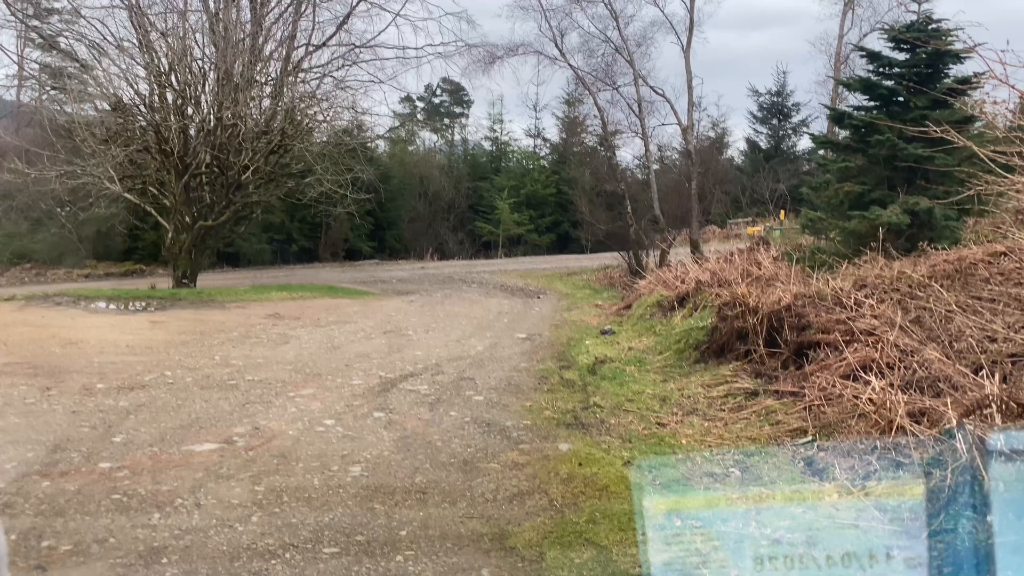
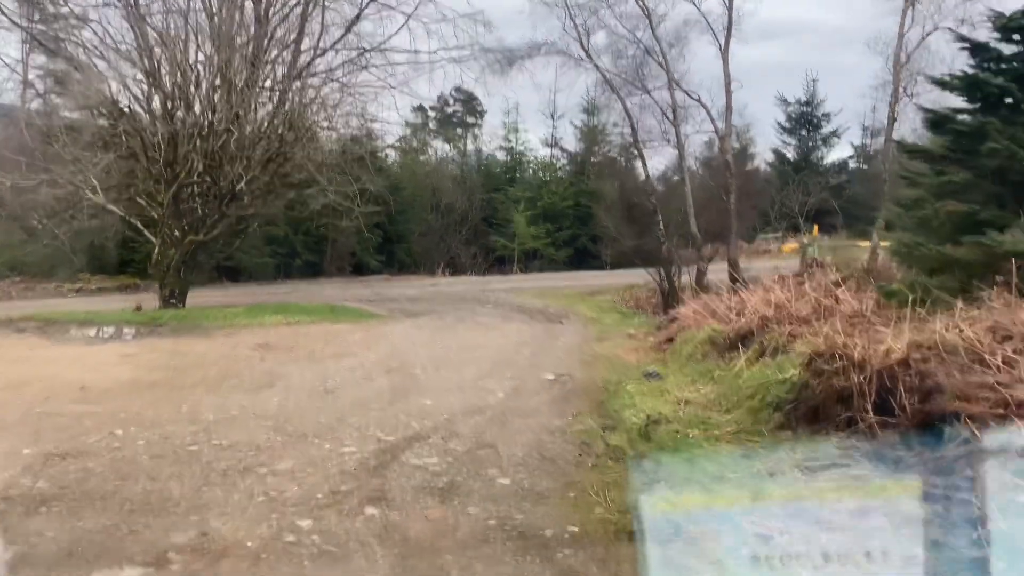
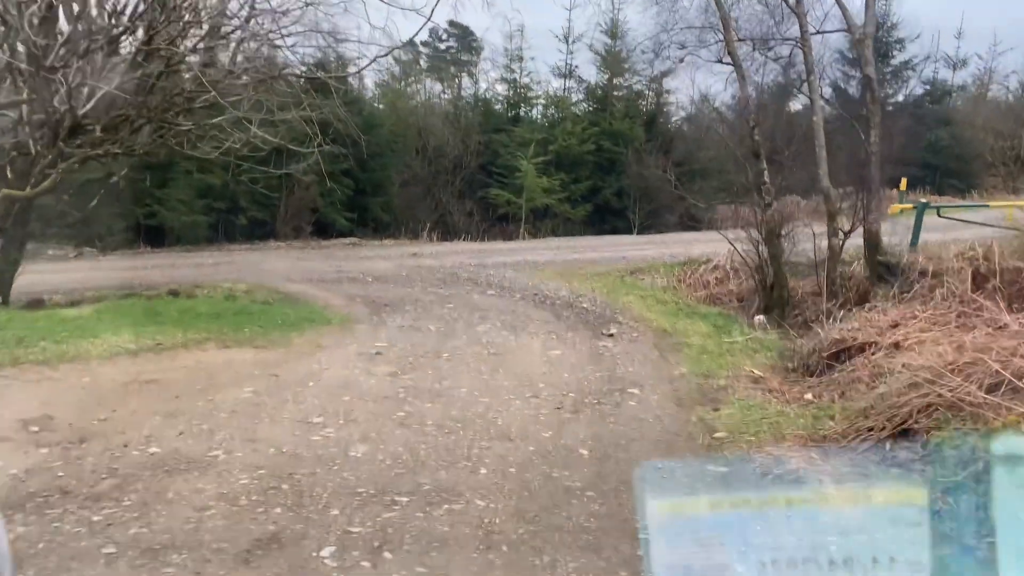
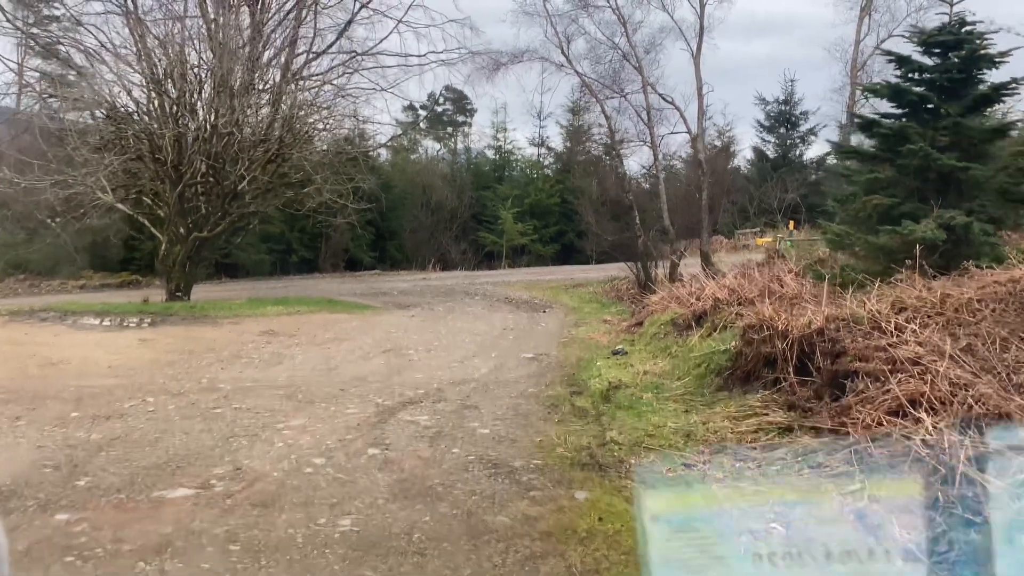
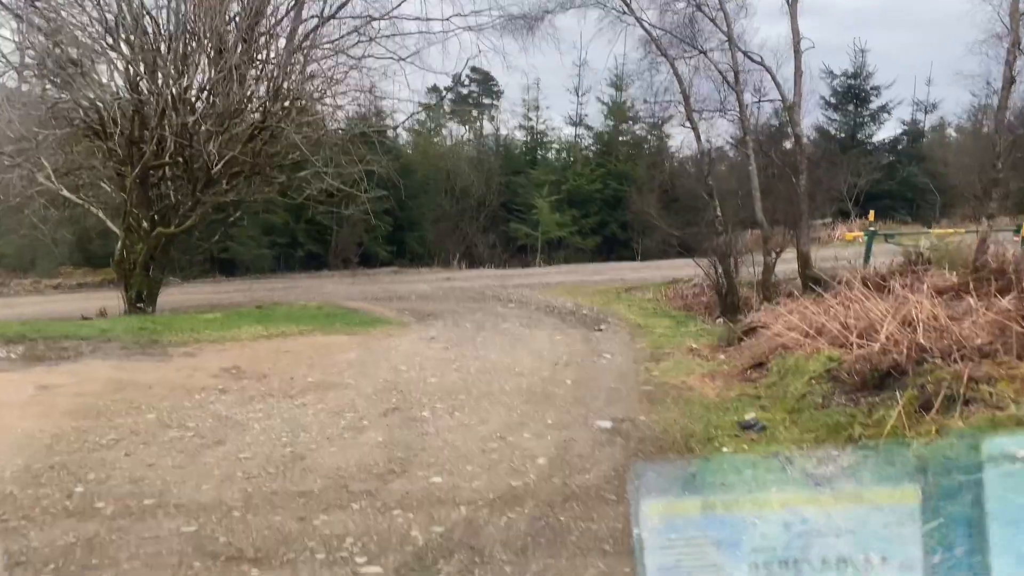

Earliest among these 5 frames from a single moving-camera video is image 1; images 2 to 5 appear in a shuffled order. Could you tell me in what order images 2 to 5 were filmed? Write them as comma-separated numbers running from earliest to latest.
4, 2, 5, 3
